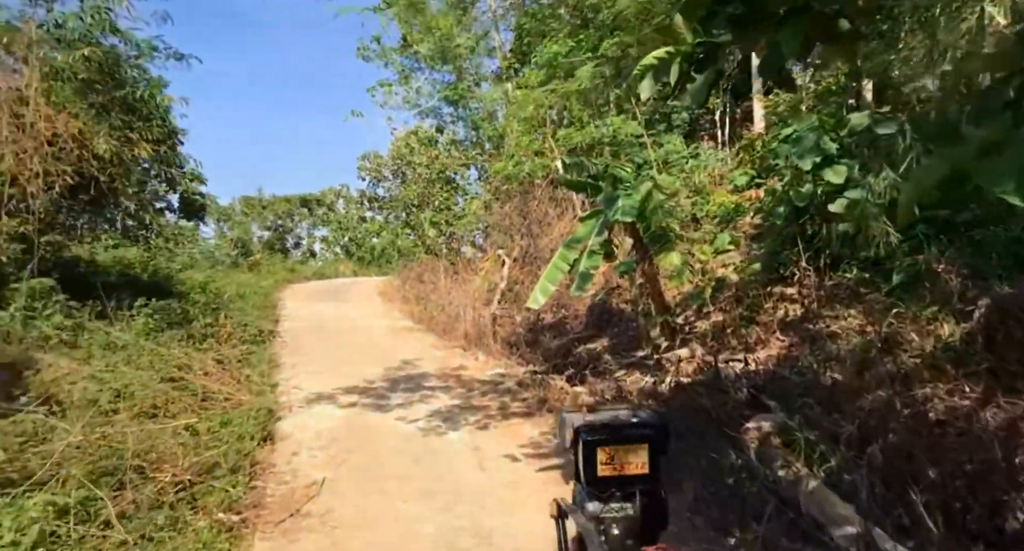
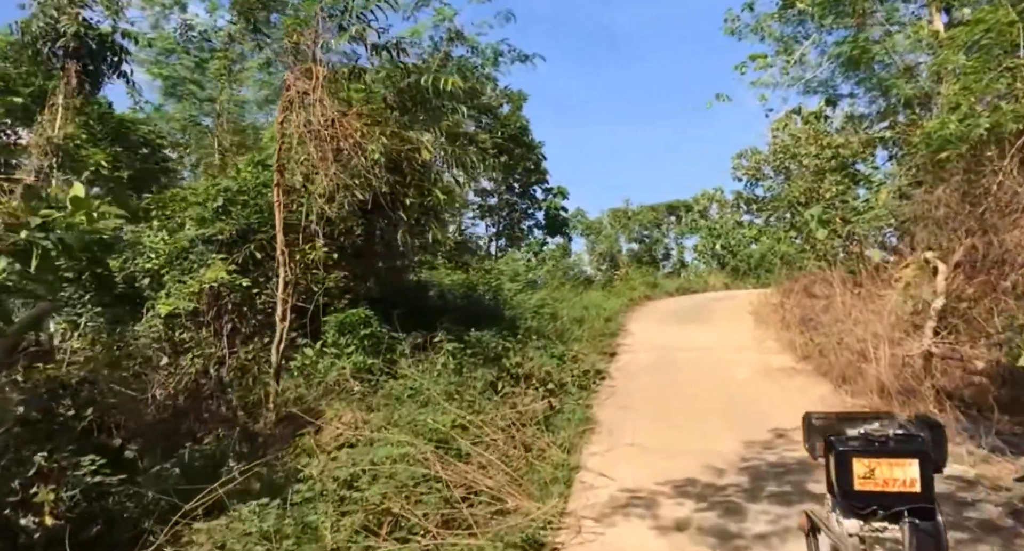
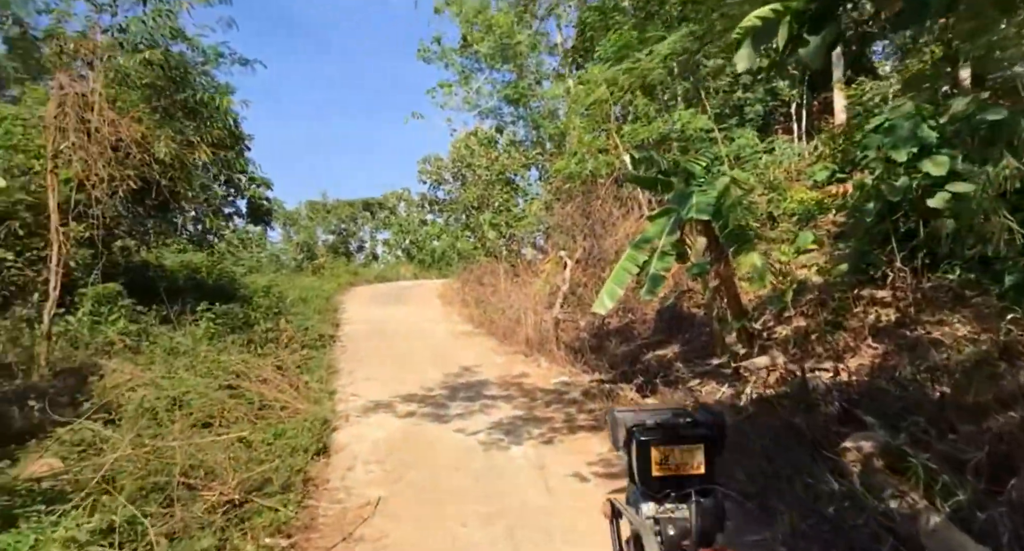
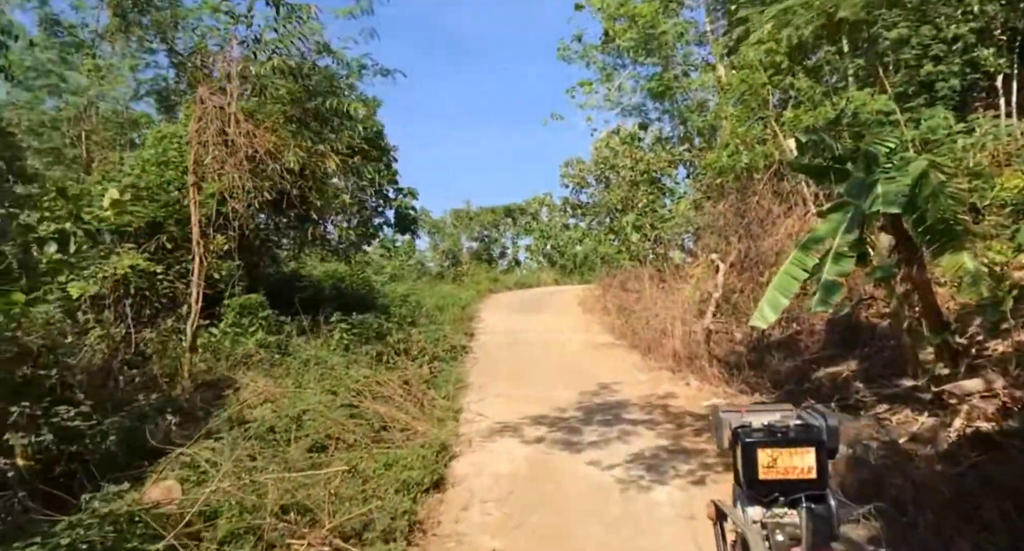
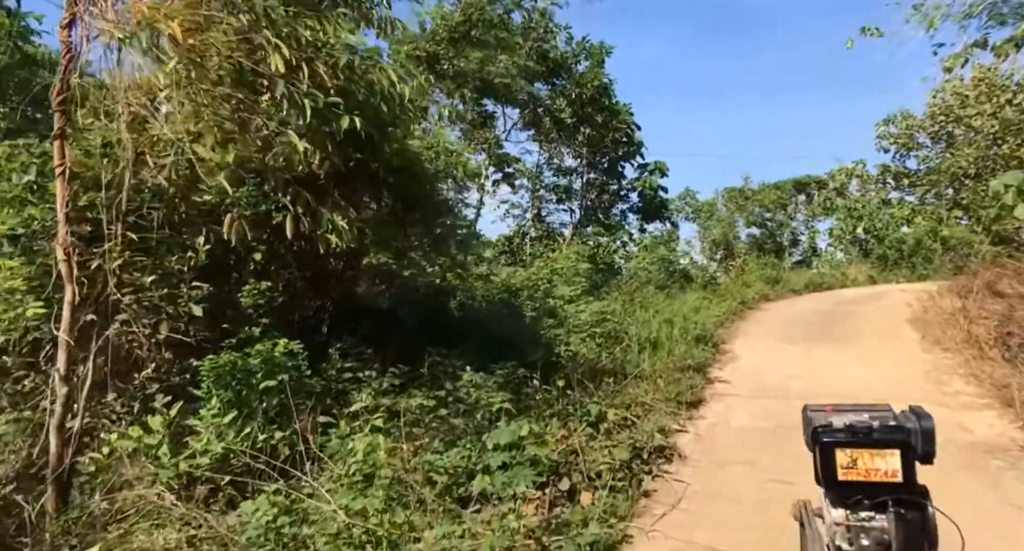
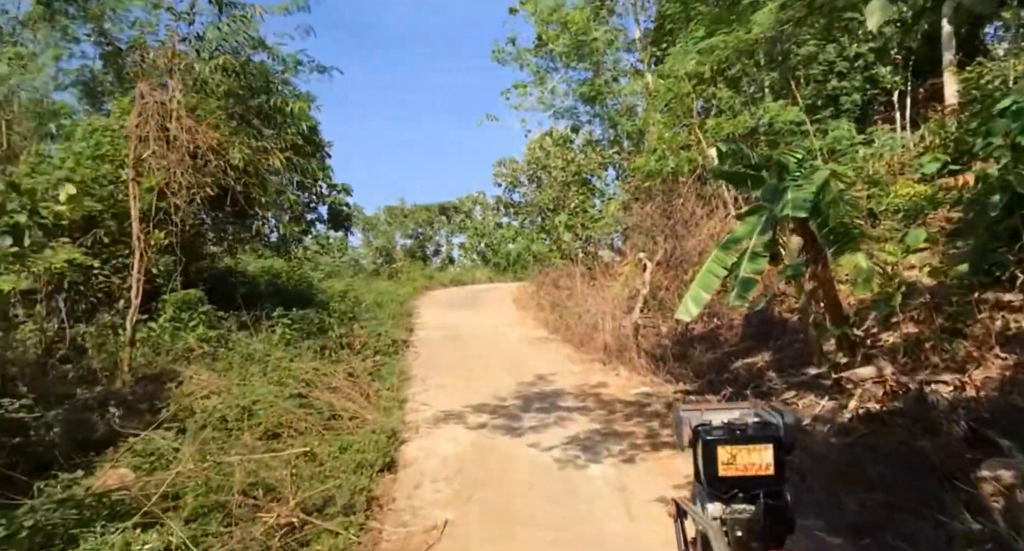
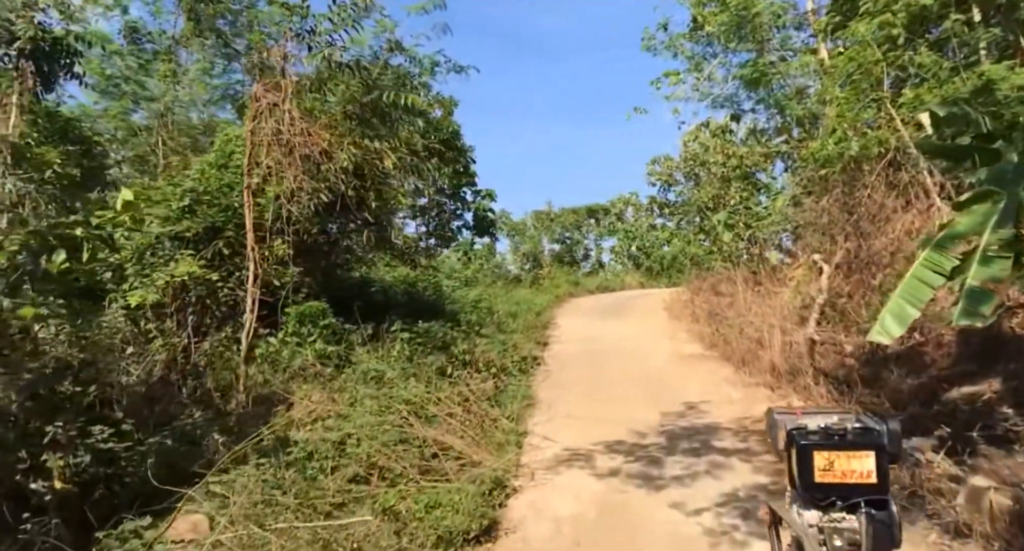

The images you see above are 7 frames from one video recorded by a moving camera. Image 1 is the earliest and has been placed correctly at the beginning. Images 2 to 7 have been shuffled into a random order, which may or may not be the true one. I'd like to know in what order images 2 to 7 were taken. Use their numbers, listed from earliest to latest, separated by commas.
3, 6, 4, 7, 2, 5
